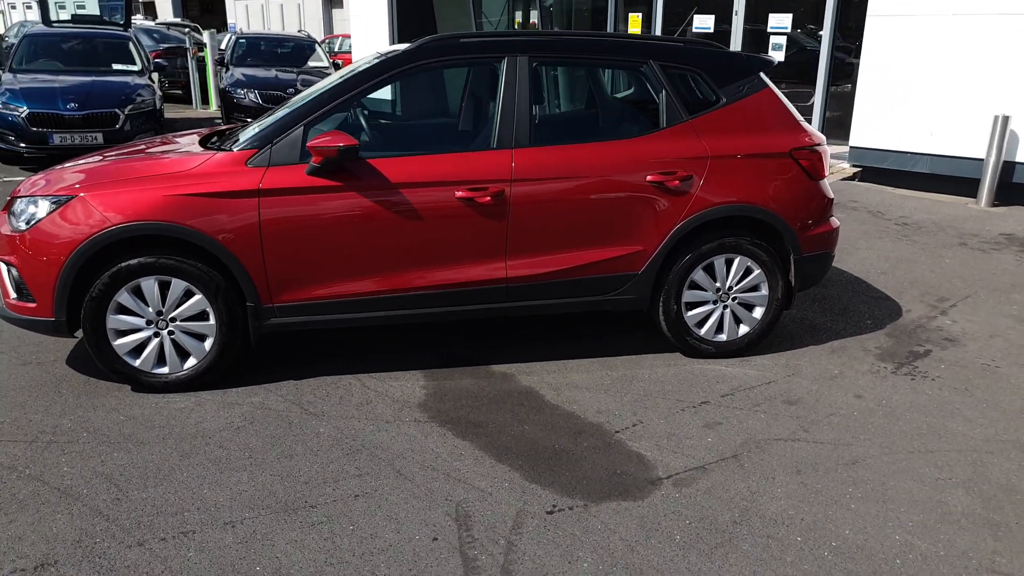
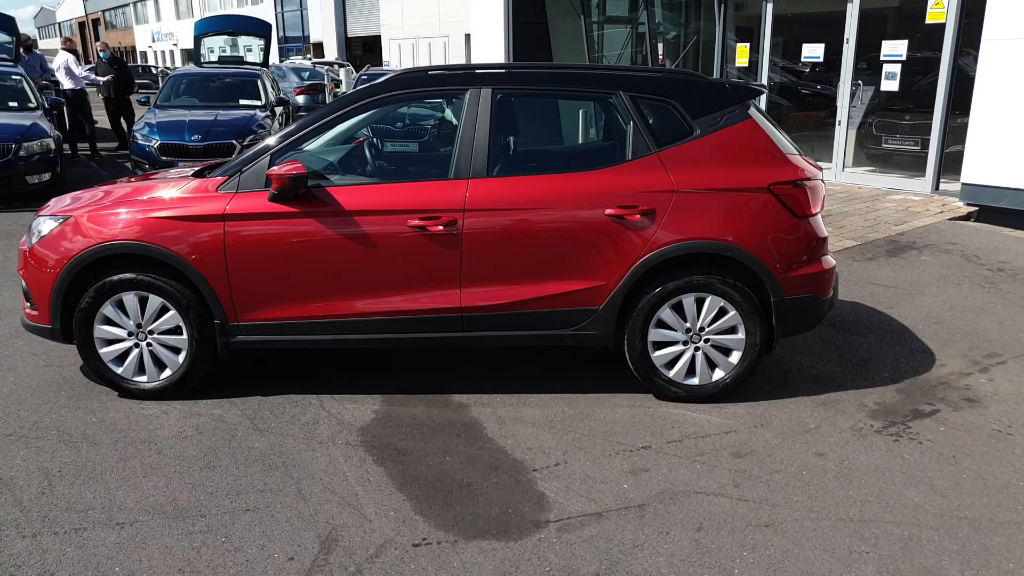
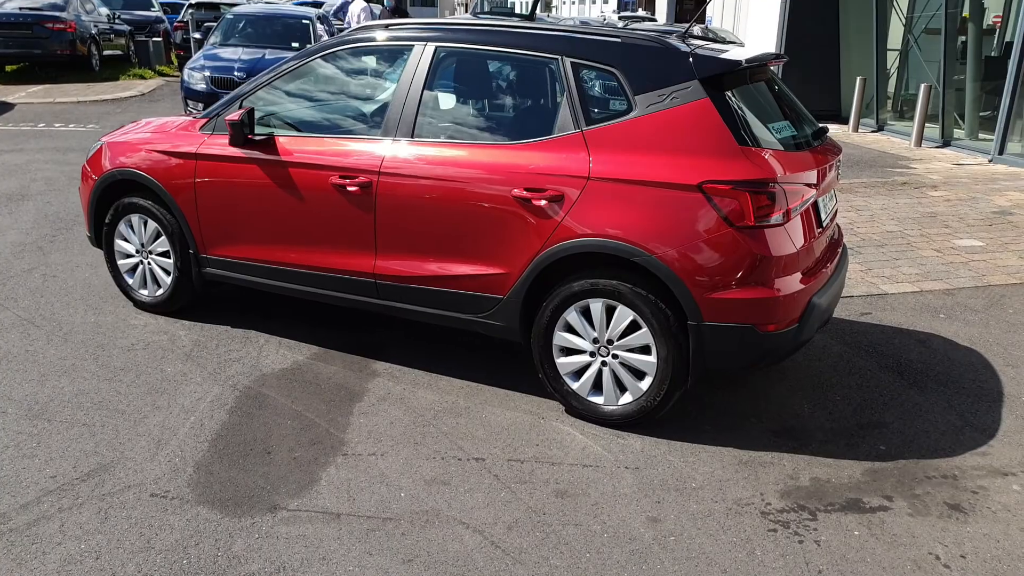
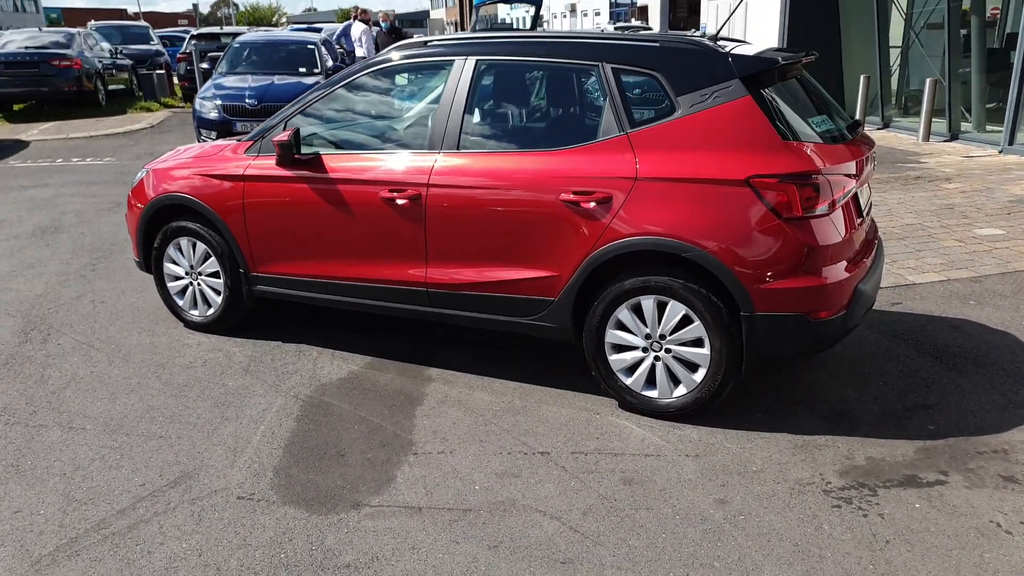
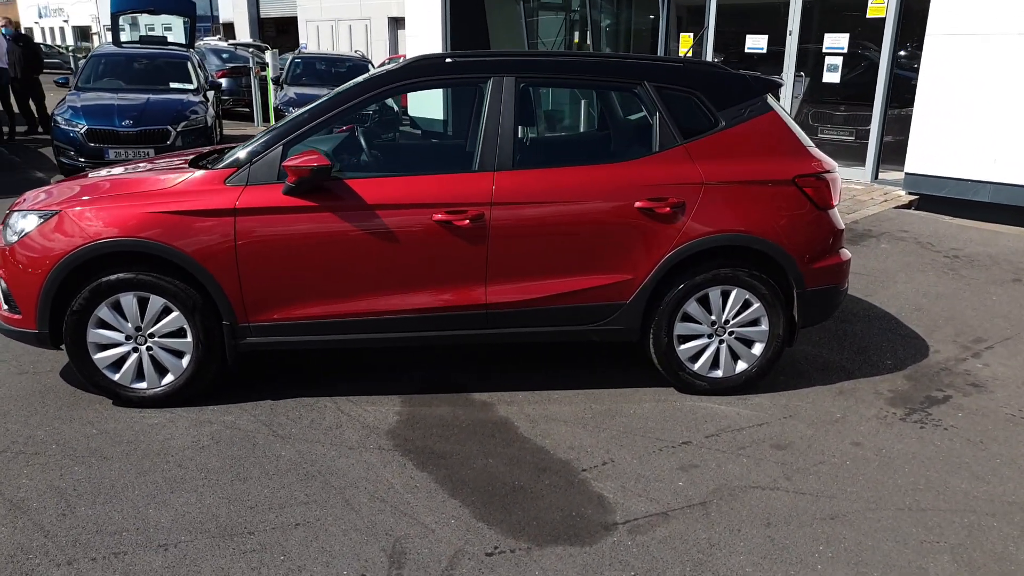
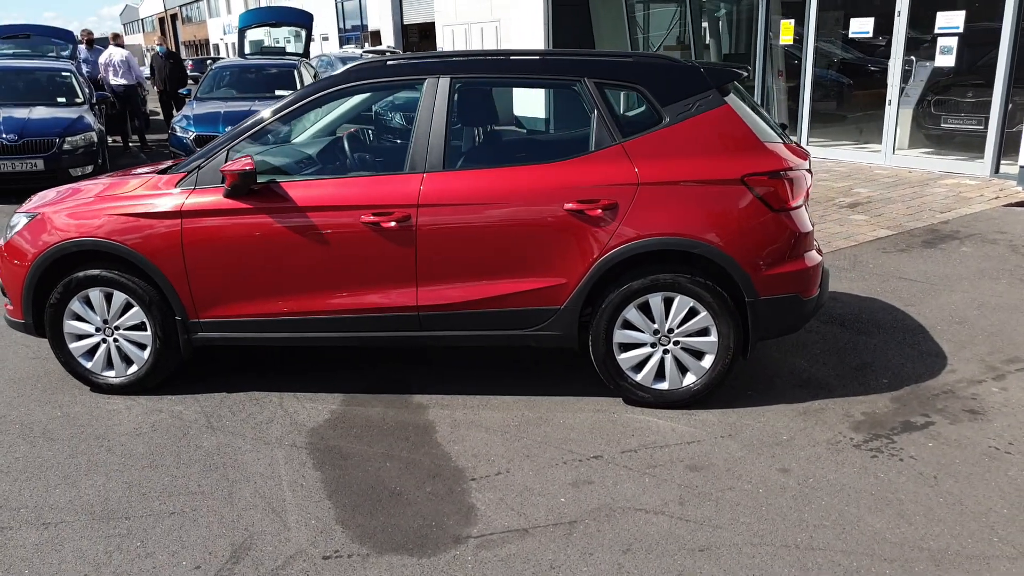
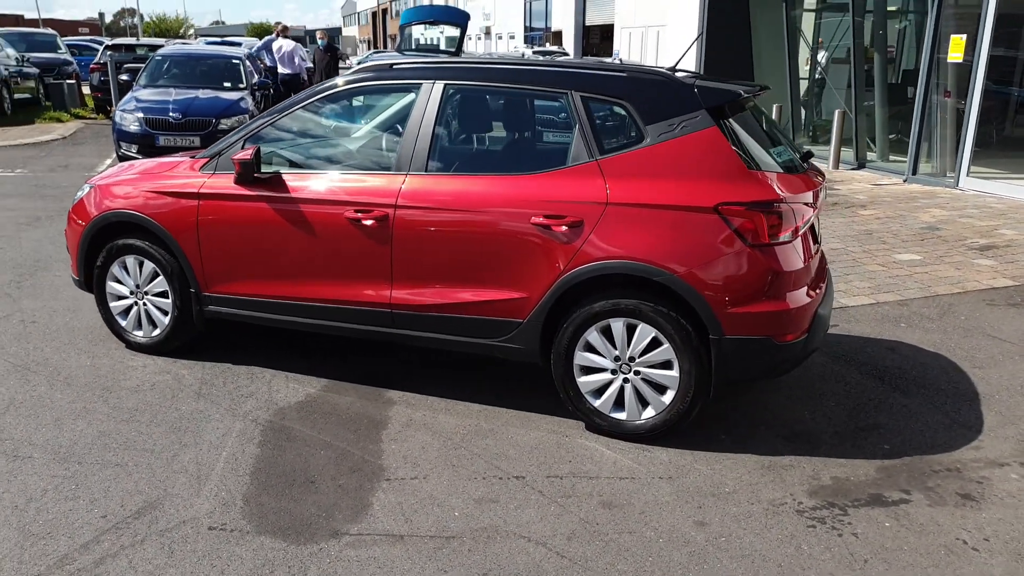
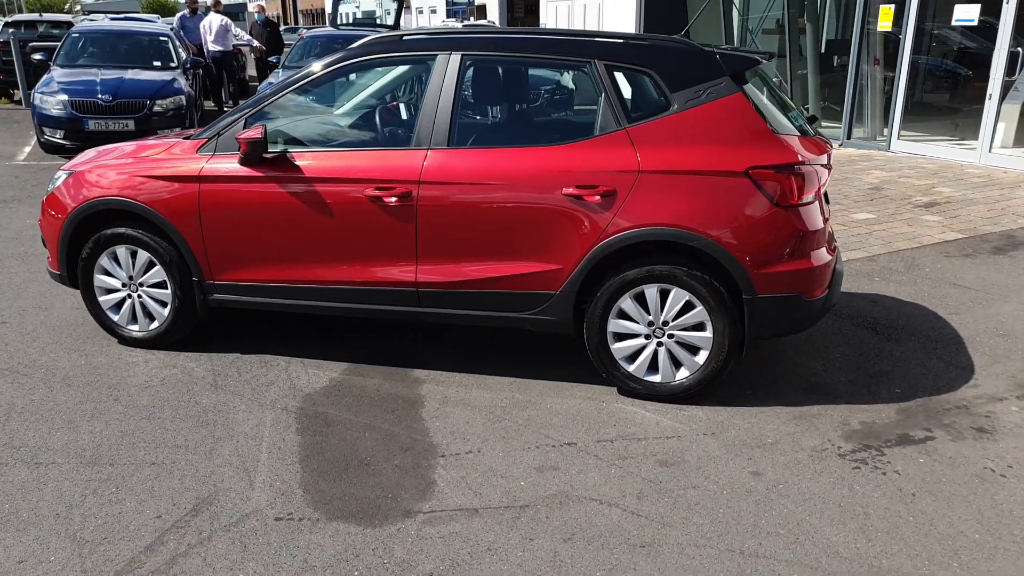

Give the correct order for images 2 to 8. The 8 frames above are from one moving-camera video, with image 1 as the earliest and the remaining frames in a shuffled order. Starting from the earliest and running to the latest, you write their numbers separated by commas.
5, 2, 6, 8, 7, 4, 3
